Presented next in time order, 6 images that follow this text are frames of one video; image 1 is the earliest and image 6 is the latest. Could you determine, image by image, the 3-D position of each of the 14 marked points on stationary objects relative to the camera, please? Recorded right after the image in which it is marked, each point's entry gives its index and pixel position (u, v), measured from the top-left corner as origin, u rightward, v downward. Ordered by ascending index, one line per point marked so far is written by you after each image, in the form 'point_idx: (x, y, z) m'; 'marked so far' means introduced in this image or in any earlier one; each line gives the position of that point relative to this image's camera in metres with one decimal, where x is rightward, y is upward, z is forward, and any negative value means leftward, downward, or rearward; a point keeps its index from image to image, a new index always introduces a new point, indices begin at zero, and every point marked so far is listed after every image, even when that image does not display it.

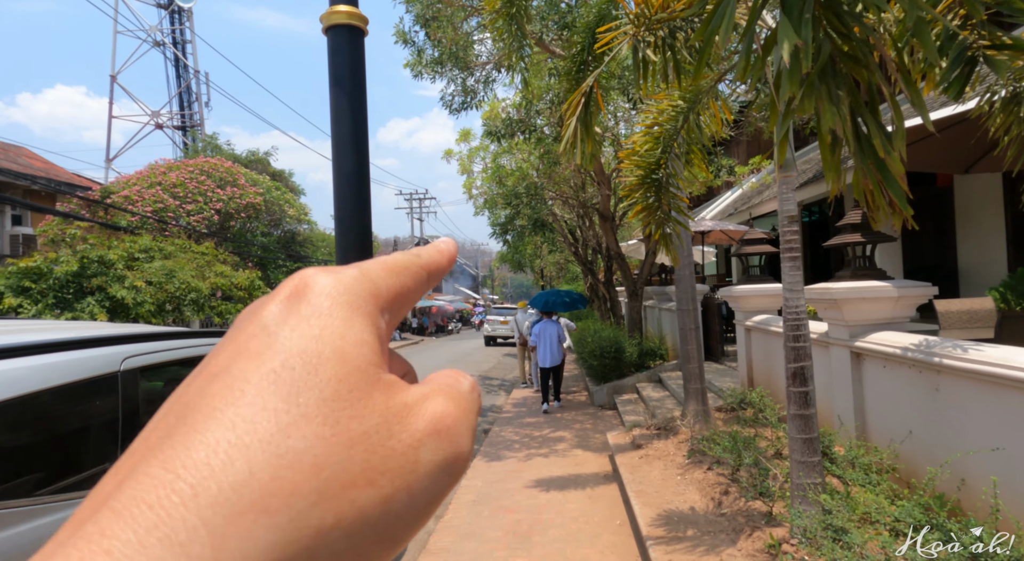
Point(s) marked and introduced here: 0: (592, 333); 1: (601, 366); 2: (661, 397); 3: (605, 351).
0: (+1.8, -1.2, +11.9) m
1: (+1.6, -1.6, +10.0) m
2: (+2.2, -1.7, +8.1) m
3: (+1.7, -1.3, +9.9) m
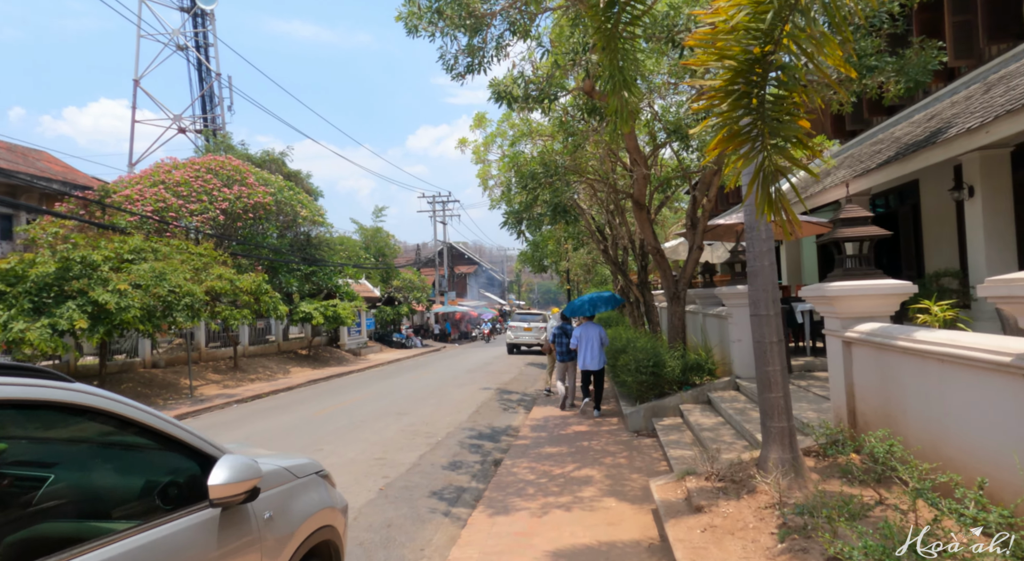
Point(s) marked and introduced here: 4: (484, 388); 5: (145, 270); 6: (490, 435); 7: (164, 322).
0: (+2.1, -1.2, +10.2) m
1: (+1.9, -1.6, +8.4) m
2: (+2.4, -1.7, +6.4) m
3: (+1.9, -1.3, +8.3) m
4: (-0.7, -2.8, +14.4) m
5: (-8.7, +0.3, +13.0) m
6: (-0.4, -2.5, +8.9) m
7: (-8.3, -1.0, +13.1) m
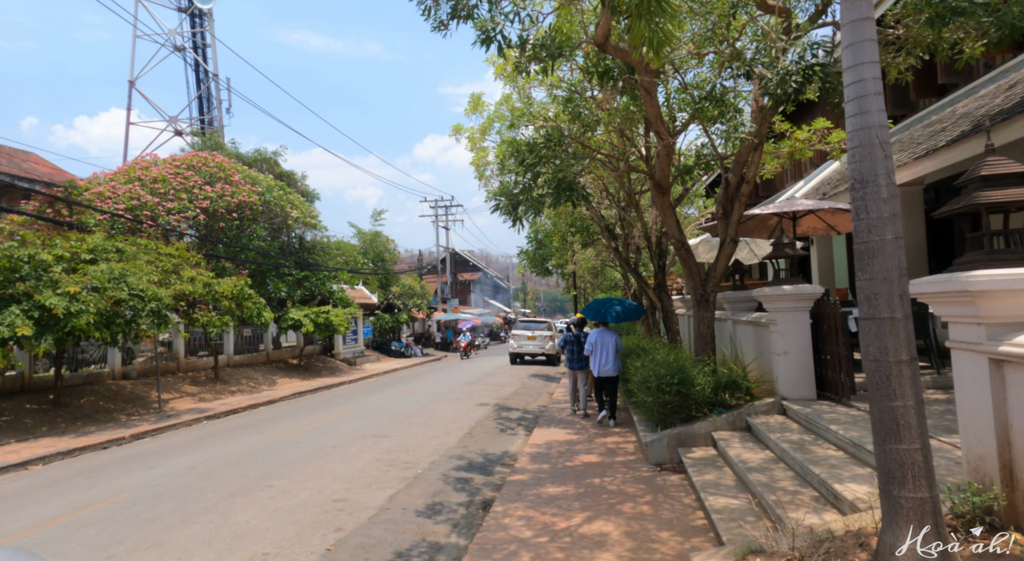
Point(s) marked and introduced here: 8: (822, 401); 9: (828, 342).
0: (+2.1, -1.2, +8.8) m
1: (+1.8, -1.6, +6.9) m
2: (+2.3, -1.7, +4.9) m
3: (+1.9, -1.3, +6.8) m
4: (-0.7, -2.9, +12.9) m
5: (-8.7, +0.2, +11.7) m
6: (-0.4, -2.5, +7.5) m
7: (-8.4, -1.0, +11.8) m
8: (+3.5, -1.3, +6.1) m
9: (+3.5, -0.7, +6.2) m
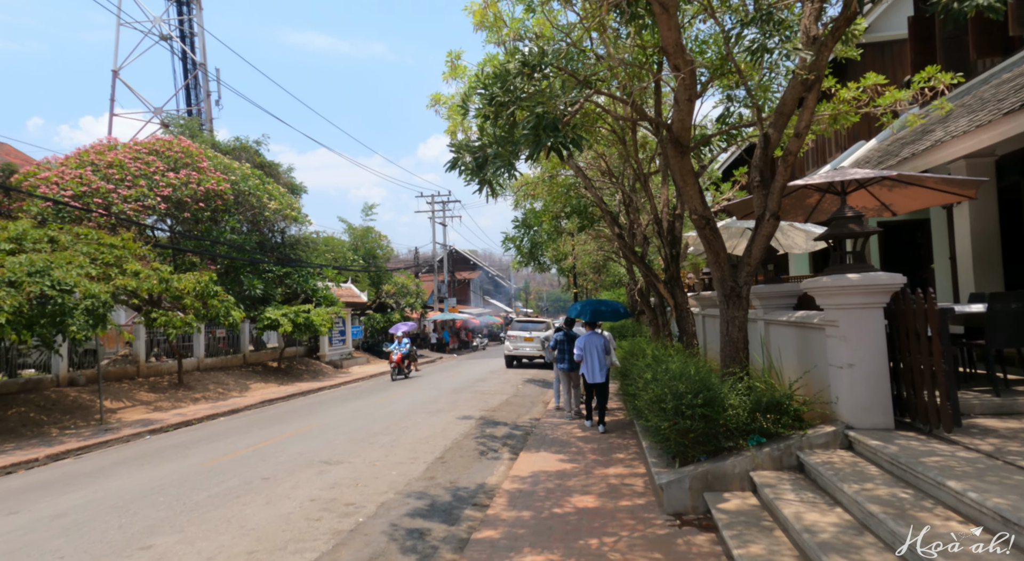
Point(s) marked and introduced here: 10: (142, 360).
0: (+1.8, -1.1, +7.1) m
1: (+1.5, -1.5, +5.2) m
2: (+2.0, -1.6, +3.2) m
3: (+1.6, -1.1, +5.1) m
4: (-1.0, -2.8, +11.2) m
5: (-8.9, +0.3, +10.1) m
6: (-0.7, -2.4, +5.8) m
7: (-8.6, -0.9, +10.2) m
8: (+3.2, -1.2, +4.4) m
9: (+3.3, -0.6, +4.5) m
10: (-11.0, -2.4, +16.3) m
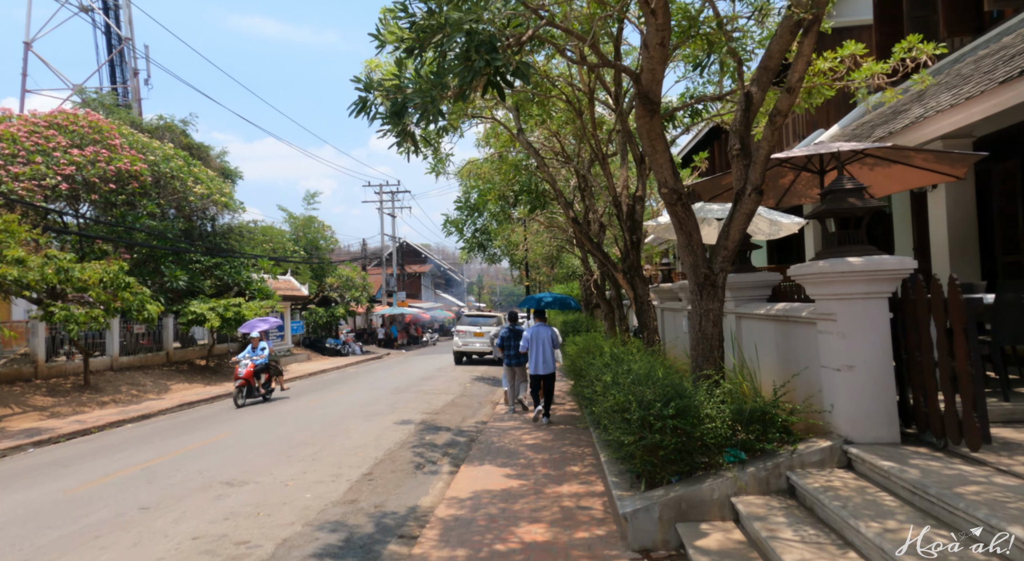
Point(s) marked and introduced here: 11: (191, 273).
0: (+1.2, -0.9, +6.2) m
1: (+1.0, -1.3, +4.3) m
2: (+1.6, -1.5, +2.4) m
3: (+1.1, -1.0, +4.3) m
4: (-2.0, -2.6, +10.1) m
5: (-9.8, +0.5, +8.3) m
6: (-1.3, -2.3, +4.8) m
7: (-9.5, -0.7, +8.4) m
8: (+2.7, -1.1, +3.7) m
9: (+2.8, -0.5, +3.8) m
10: (-12.4, -2.1, +14.4) m
11: (-11.3, +0.3, +19.4) m
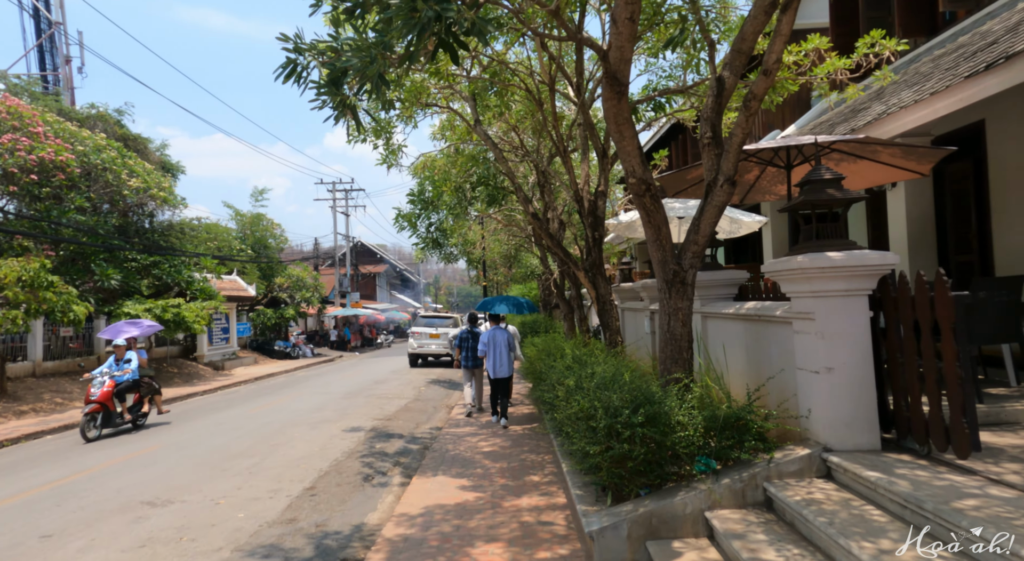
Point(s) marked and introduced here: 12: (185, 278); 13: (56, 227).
0: (+0.7, -0.9, +5.9) m
1: (+0.7, -1.3, +4.0) m
2: (+1.4, -1.4, +2.1) m
3: (+0.7, -1.0, +3.9) m
4: (-2.7, -2.6, +9.5) m
5: (-10.4, +0.6, +7.1) m
6: (-1.6, -2.2, +4.2) m
7: (-10.1, -0.6, +7.3) m
8: (+2.4, -1.1, +3.5) m
9: (+2.5, -0.4, +3.6) m
10: (-13.4, -2.0, +13.0) m
11: (-12.7, +0.3, +18.0) m
12: (-11.9, +0.1, +19.8) m
13: (-12.3, +1.4, +14.8) m
